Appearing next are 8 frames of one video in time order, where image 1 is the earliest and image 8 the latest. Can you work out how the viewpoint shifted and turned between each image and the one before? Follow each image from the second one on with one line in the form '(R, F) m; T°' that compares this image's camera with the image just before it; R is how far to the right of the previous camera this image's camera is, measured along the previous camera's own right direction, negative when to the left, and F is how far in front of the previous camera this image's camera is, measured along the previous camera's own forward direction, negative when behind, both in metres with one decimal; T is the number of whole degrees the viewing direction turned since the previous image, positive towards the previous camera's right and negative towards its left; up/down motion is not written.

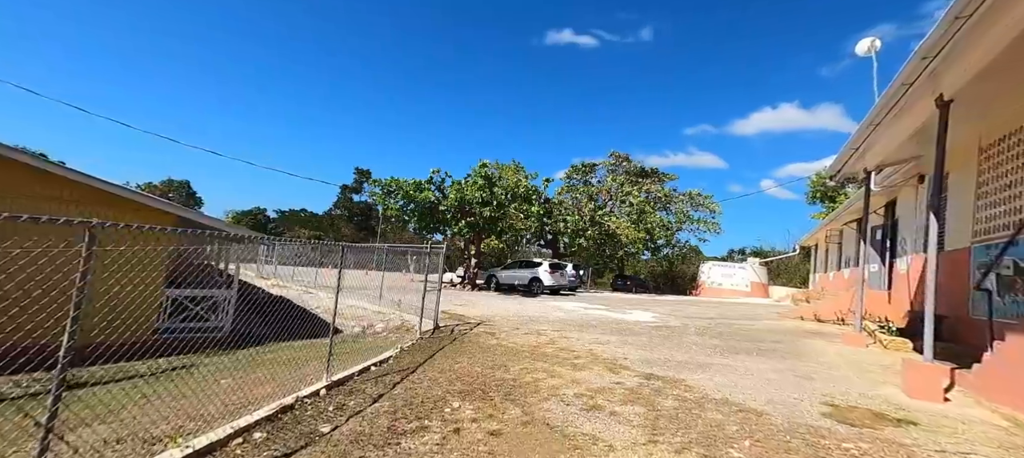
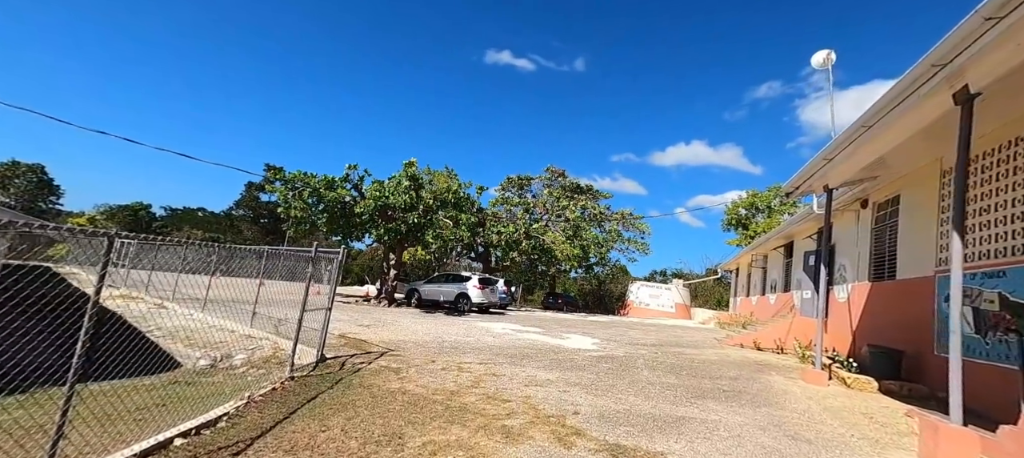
(+0.2, +1.7) m; +9°
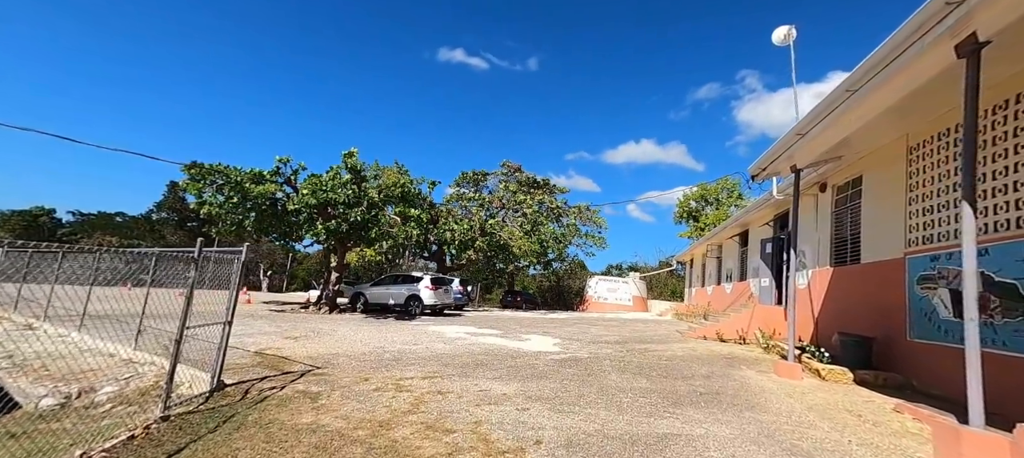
(+0.1, +0.9) m; +6°
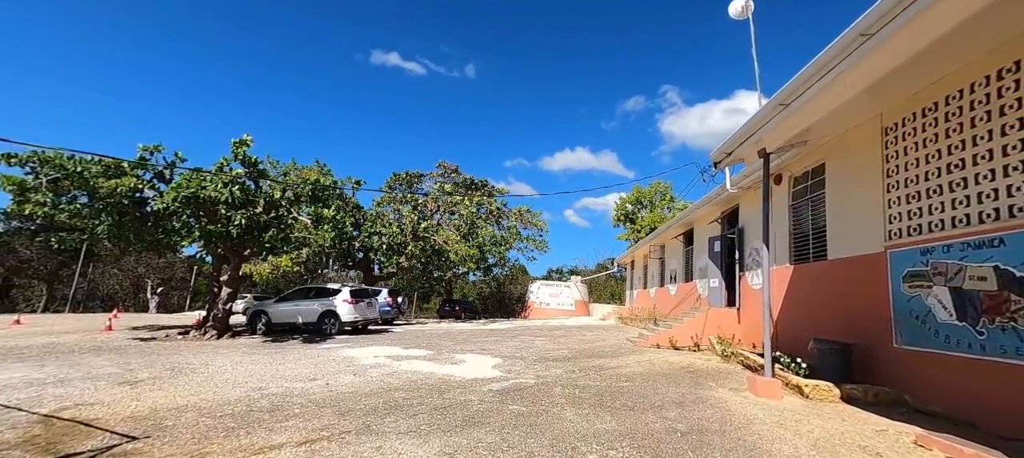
(+0.2, +1.5) m; +8°
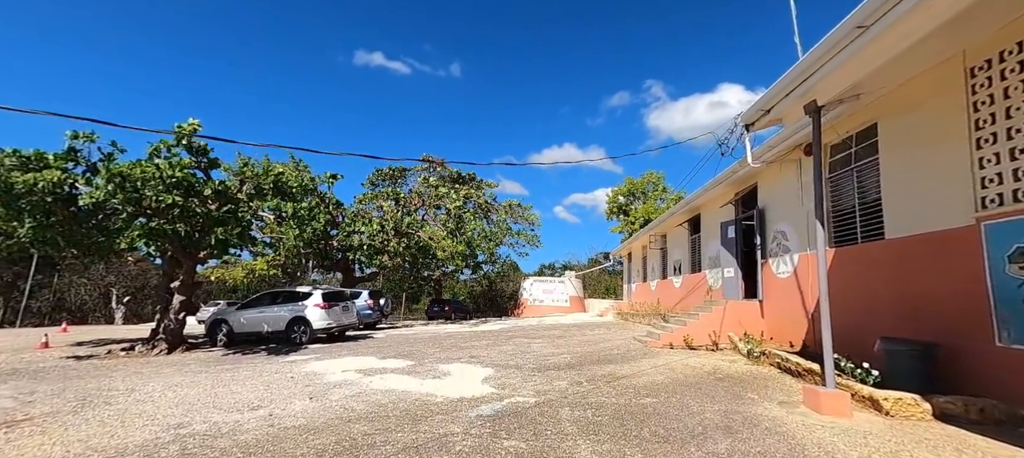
(0.0, +1.3) m; +1°
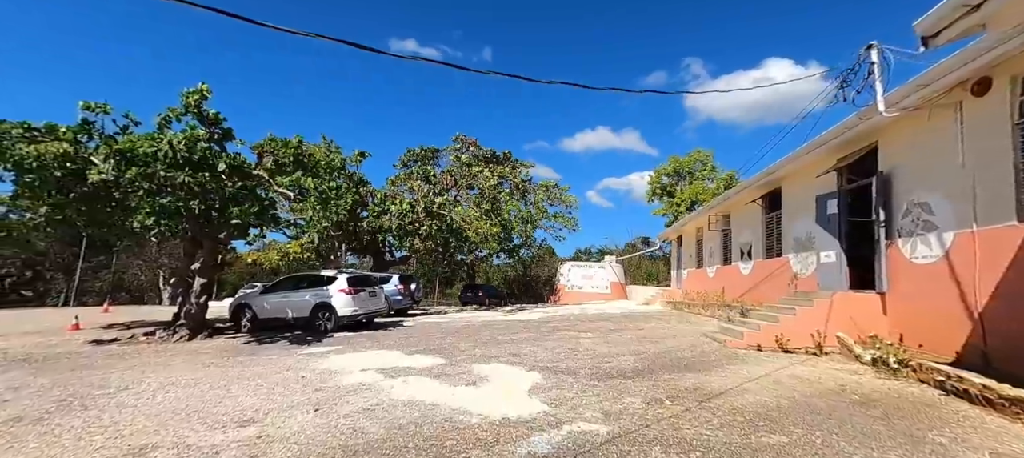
(-0.3, +1.5) m; -4°
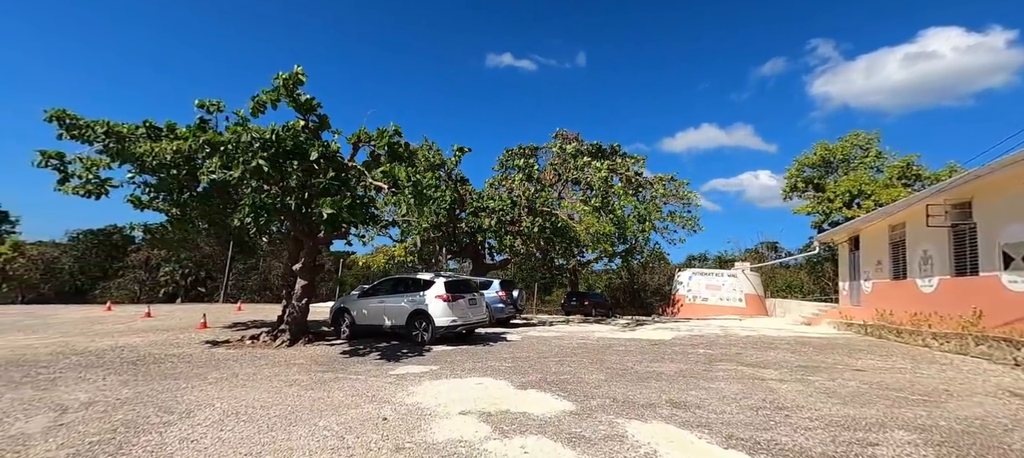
(-0.8, +2.3) m; -13°
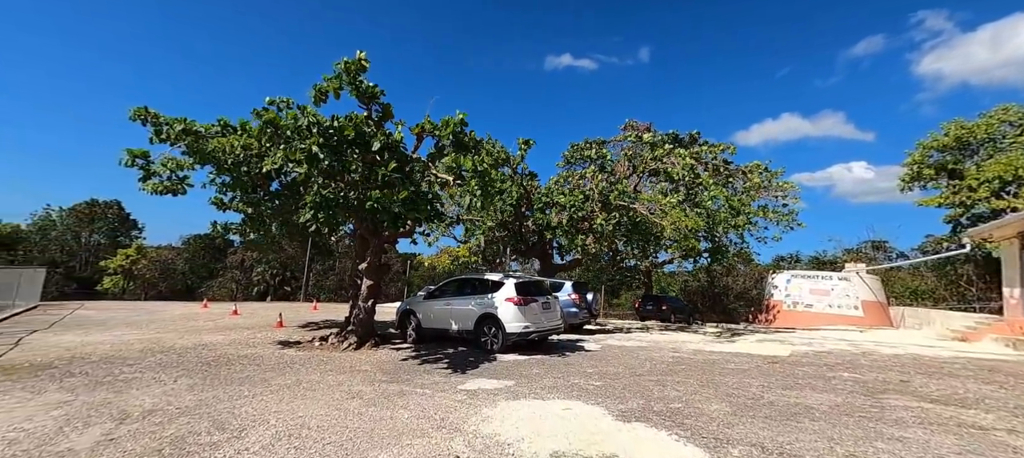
(-0.4, +1.3) m; -8°
